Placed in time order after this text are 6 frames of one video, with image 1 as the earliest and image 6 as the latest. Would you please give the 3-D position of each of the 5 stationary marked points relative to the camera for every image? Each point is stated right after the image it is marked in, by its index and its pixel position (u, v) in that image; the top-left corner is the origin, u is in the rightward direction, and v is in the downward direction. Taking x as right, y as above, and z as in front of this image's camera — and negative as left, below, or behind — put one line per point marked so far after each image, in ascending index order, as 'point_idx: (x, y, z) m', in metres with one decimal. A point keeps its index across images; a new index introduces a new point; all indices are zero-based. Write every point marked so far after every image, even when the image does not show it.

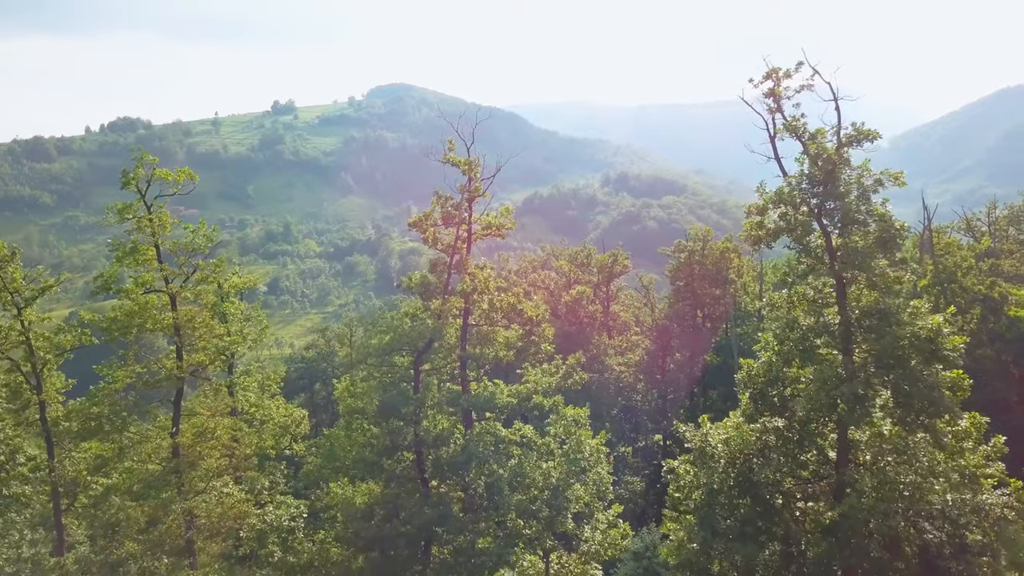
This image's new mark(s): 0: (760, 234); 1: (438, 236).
0: (+4.2, +0.9, +13.6) m
1: (-1.7, +1.2, +18.7) m
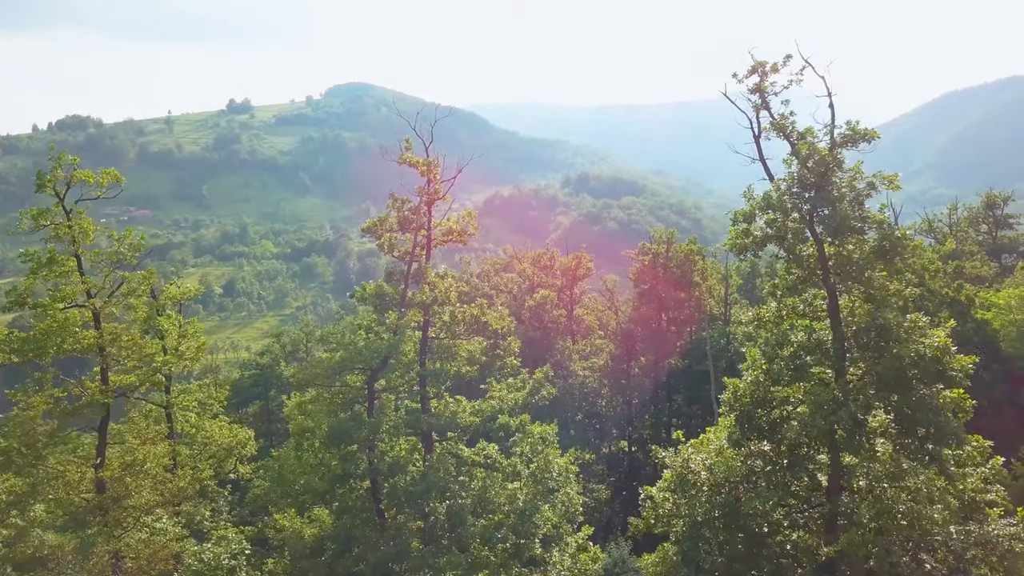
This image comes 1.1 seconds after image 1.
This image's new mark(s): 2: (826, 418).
0: (+3.7, +0.7, +12.6) m
1: (-2.5, +1.0, +17.3) m
2: (+4.2, -1.8, +10.8) m
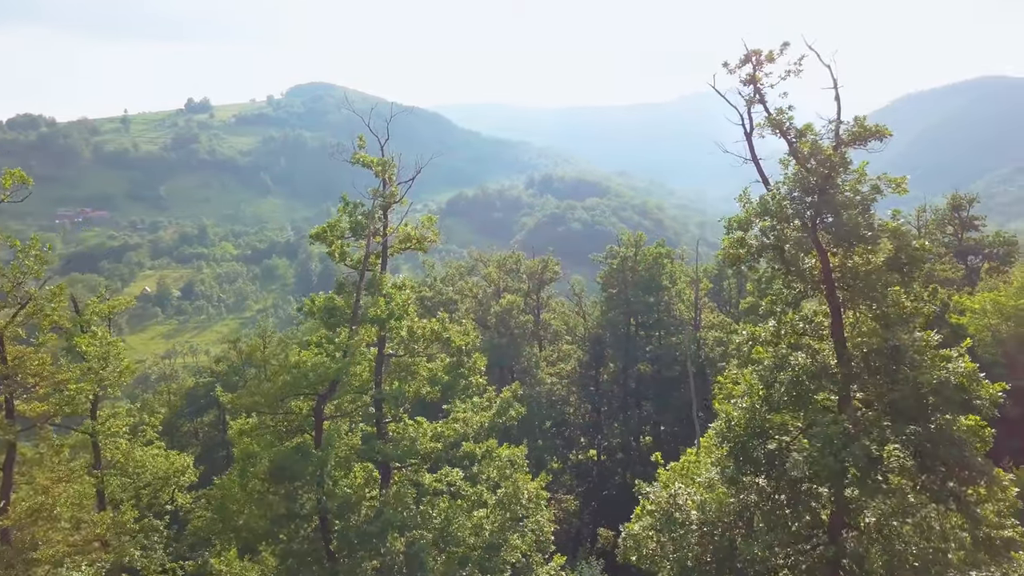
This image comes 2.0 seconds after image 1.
0: (+3.2, +0.5, +11.2) m
1: (-3.2, +0.7, +15.7) m
2: (+3.8, -2.0, +9.5) m
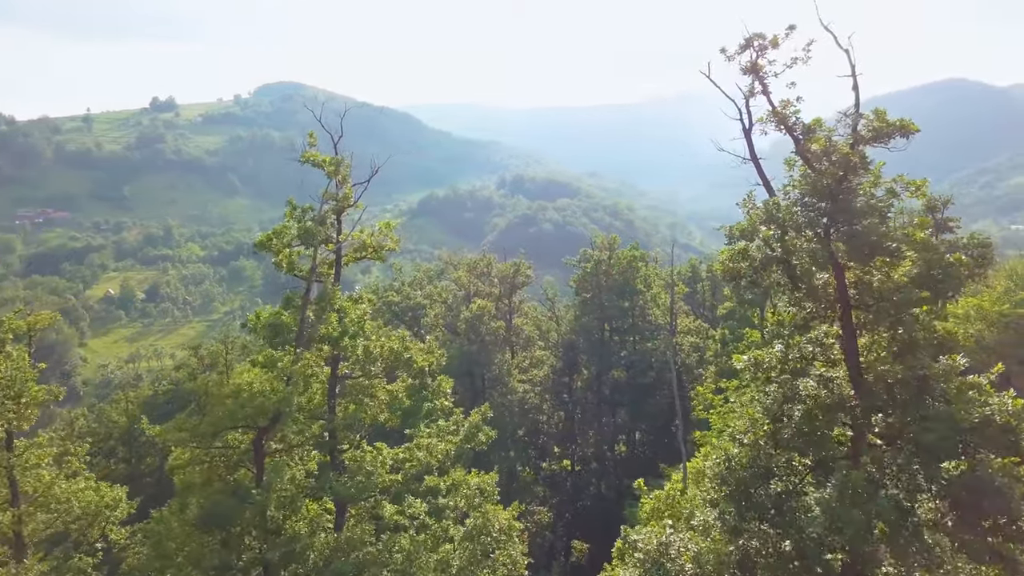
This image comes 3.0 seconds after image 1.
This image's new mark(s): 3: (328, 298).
0: (+2.8, +0.3, +9.8) m
1: (-3.8, +0.5, +14.0) m
2: (+3.5, -2.2, +8.1) m
3: (-3.2, -0.2, +13.7) m
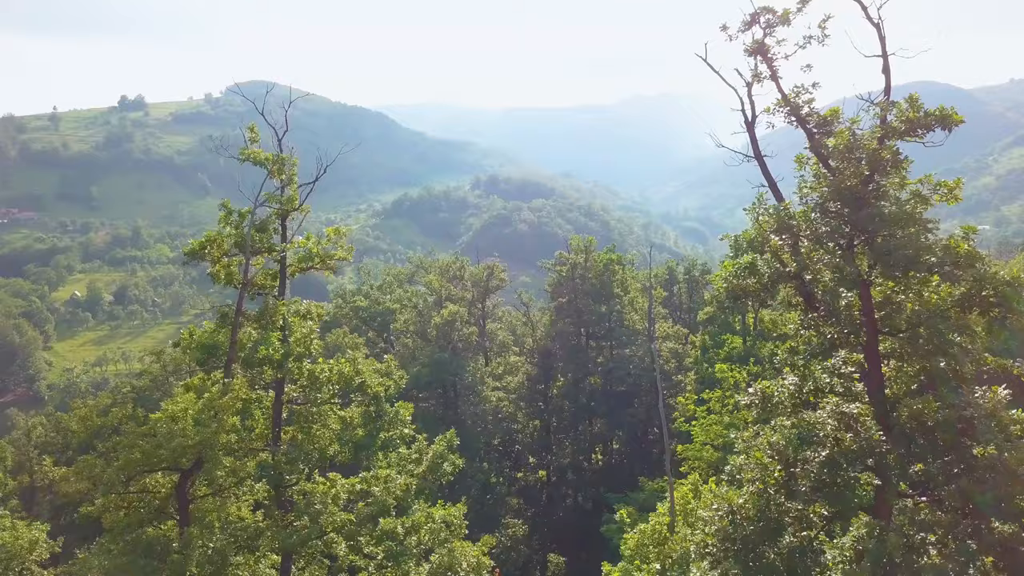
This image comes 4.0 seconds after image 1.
0: (+2.4, +0.1, +8.3) m
1: (-4.3, +0.3, +12.3) m
2: (+3.2, -2.4, +6.6) m
3: (-3.6, -0.4, +12.0) m
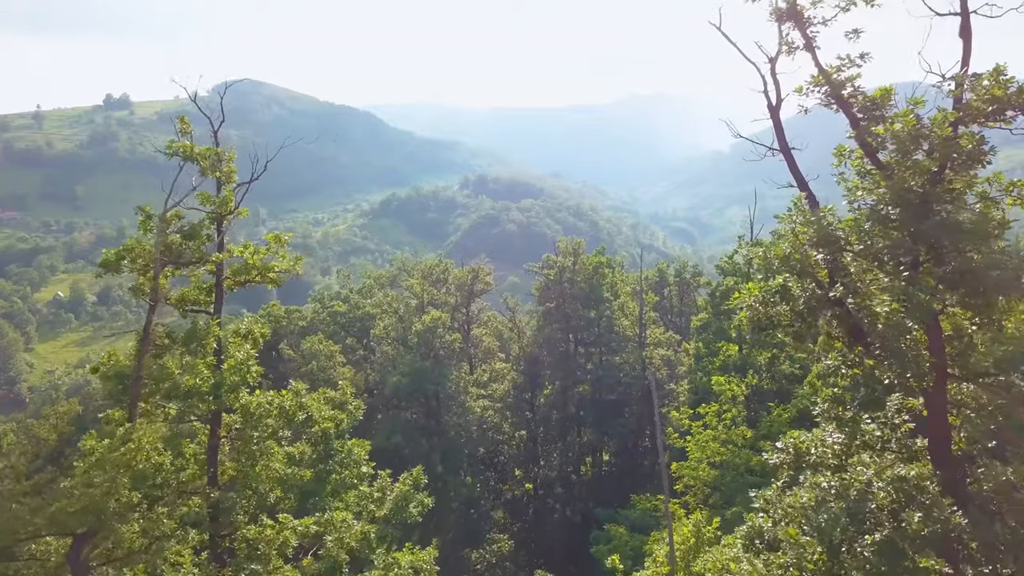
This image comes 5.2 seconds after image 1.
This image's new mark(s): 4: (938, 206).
0: (+2.1, -0.2, +6.5) m
1: (-4.6, 0.0, +10.5) m
2: (+2.9, -2.6, +4.9) m
3: (-4.0, -0.6, +10.2) m
4: (+3.0, +0.6, +5.7) m
